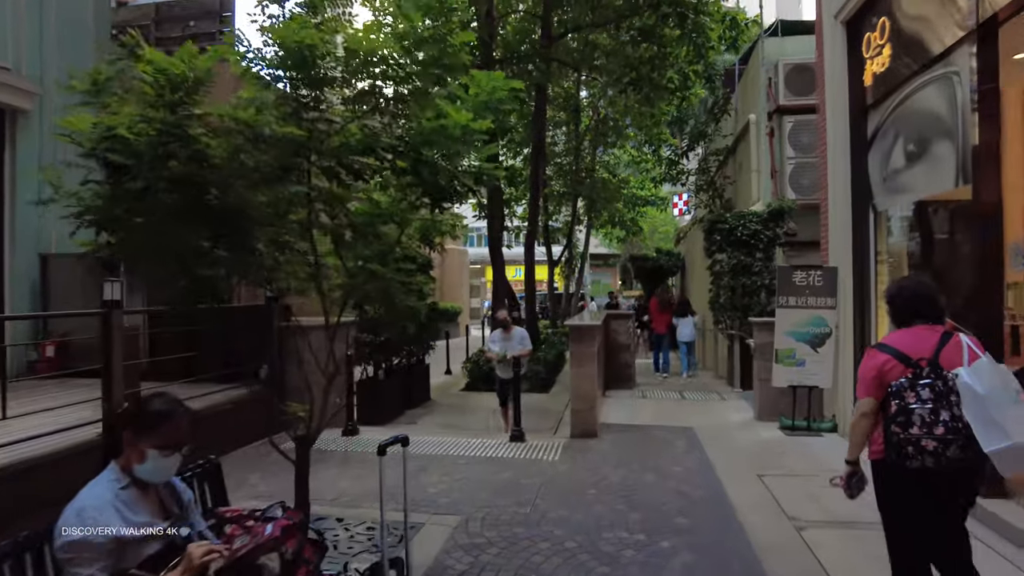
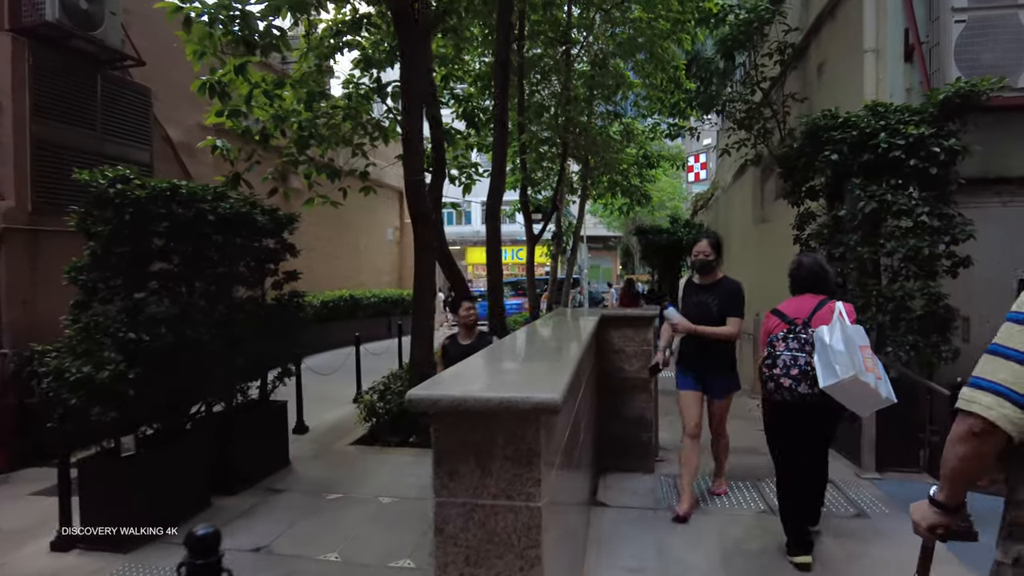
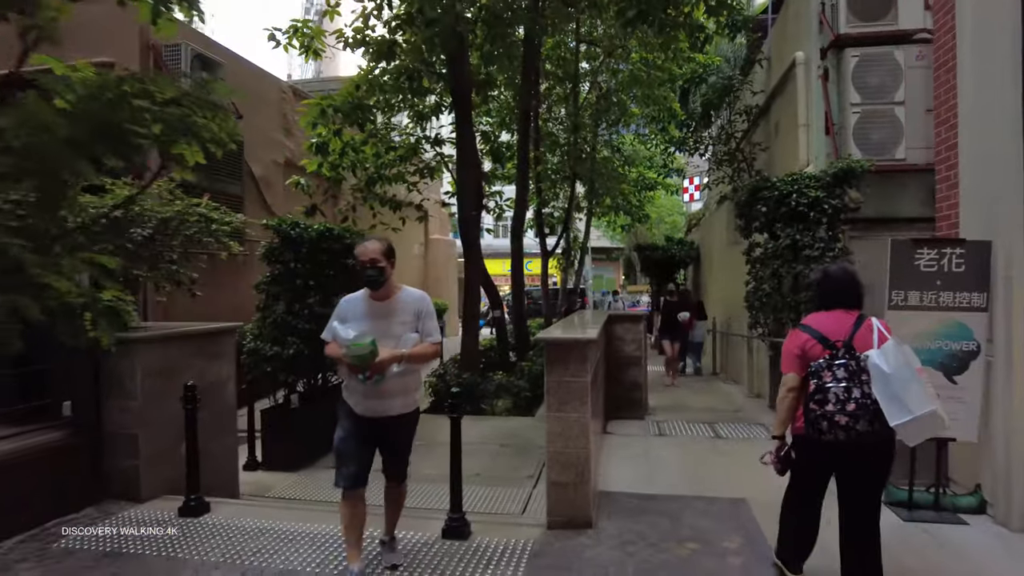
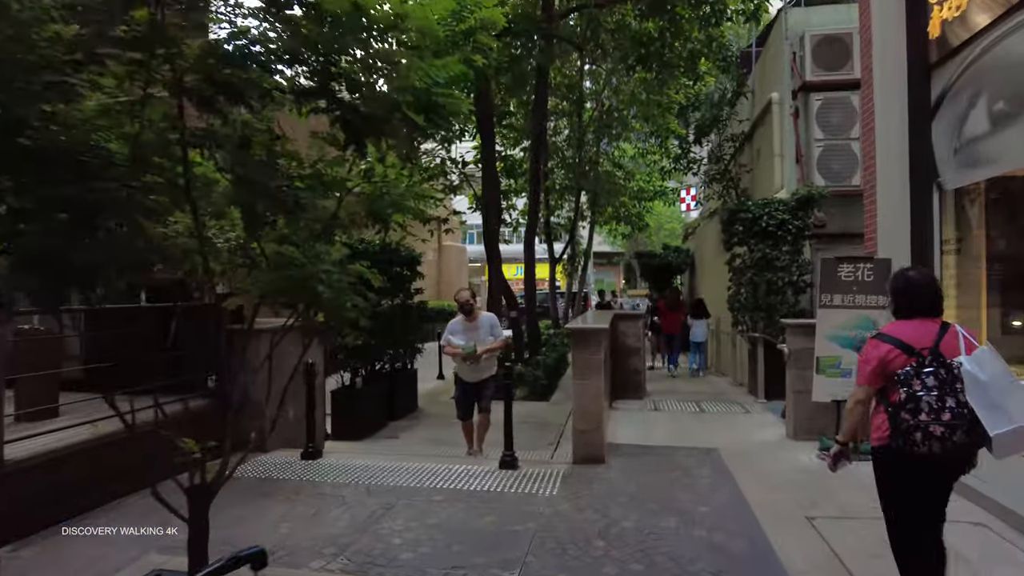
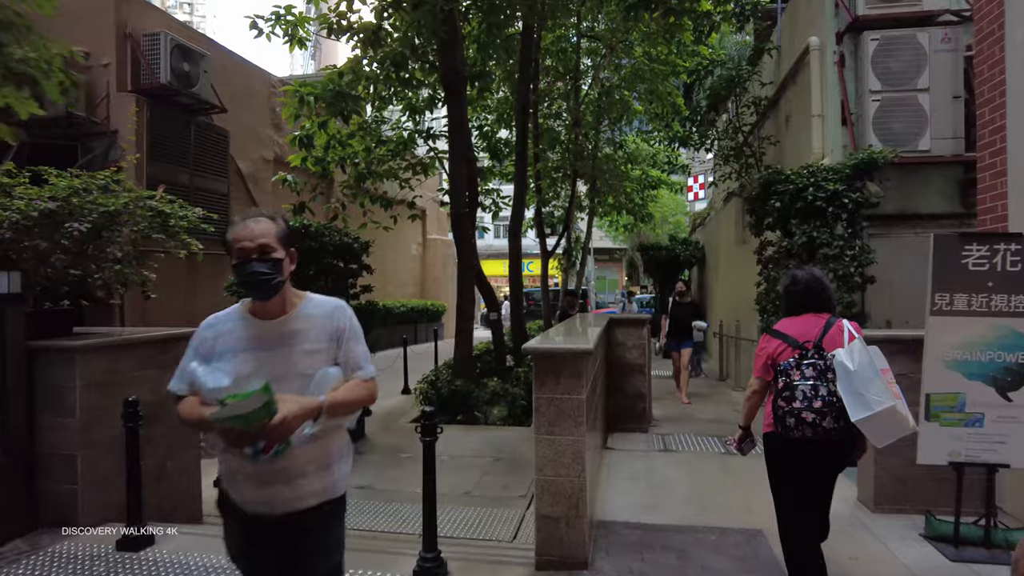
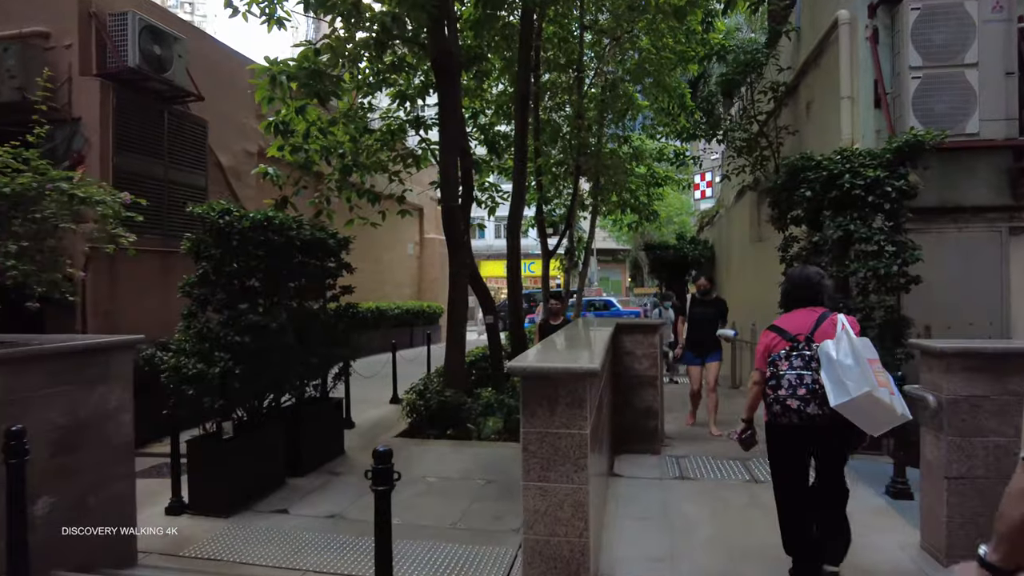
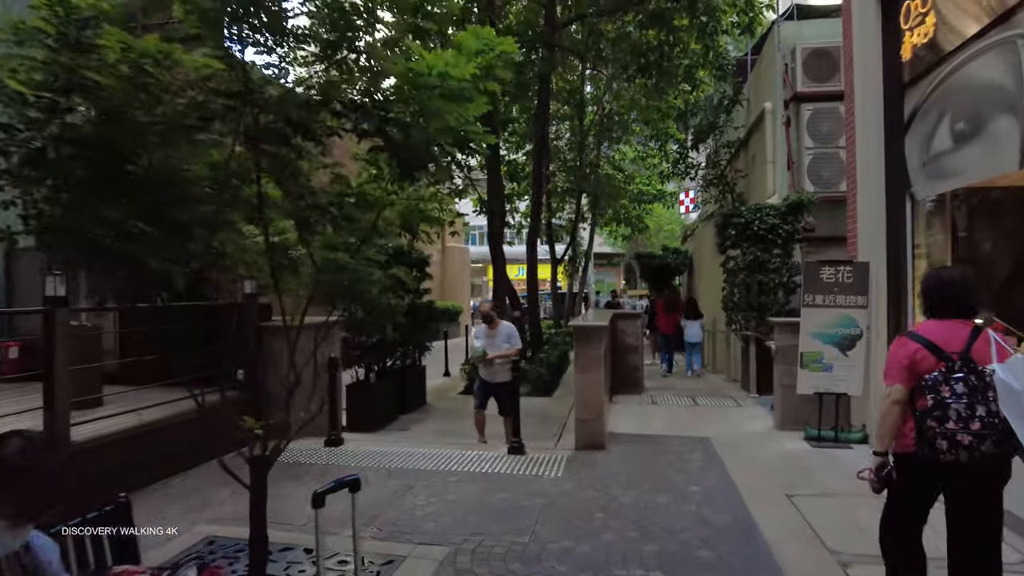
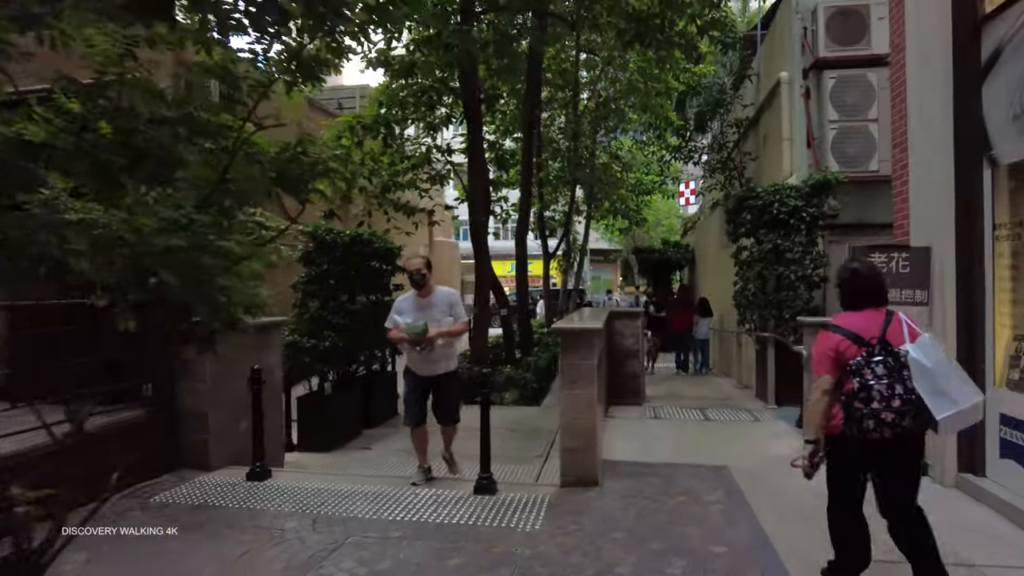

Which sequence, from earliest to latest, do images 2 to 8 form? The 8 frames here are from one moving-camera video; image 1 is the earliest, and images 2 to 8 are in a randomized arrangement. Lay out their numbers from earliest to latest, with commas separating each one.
7, 4, 8, 3, 5, 6, 2
